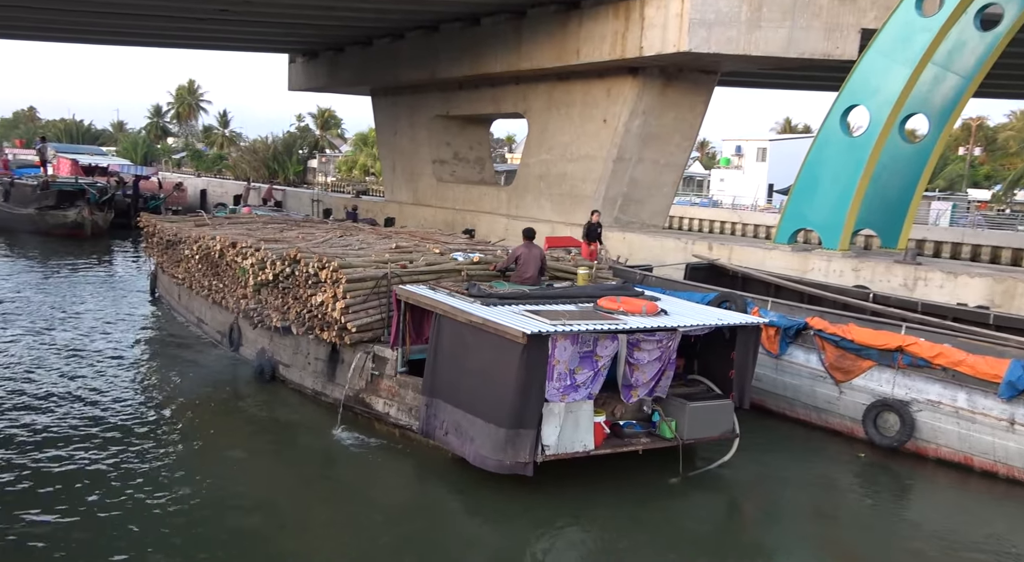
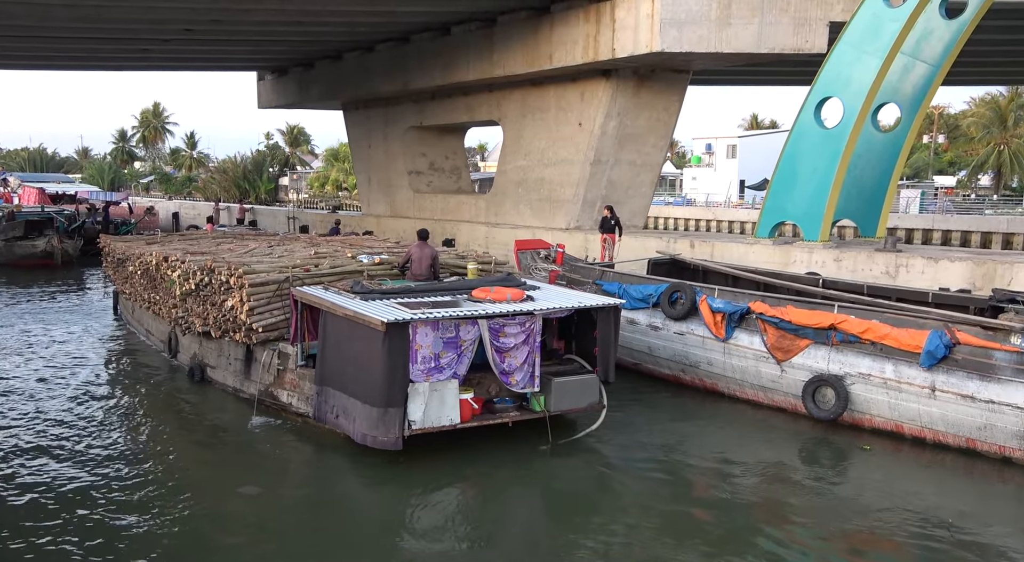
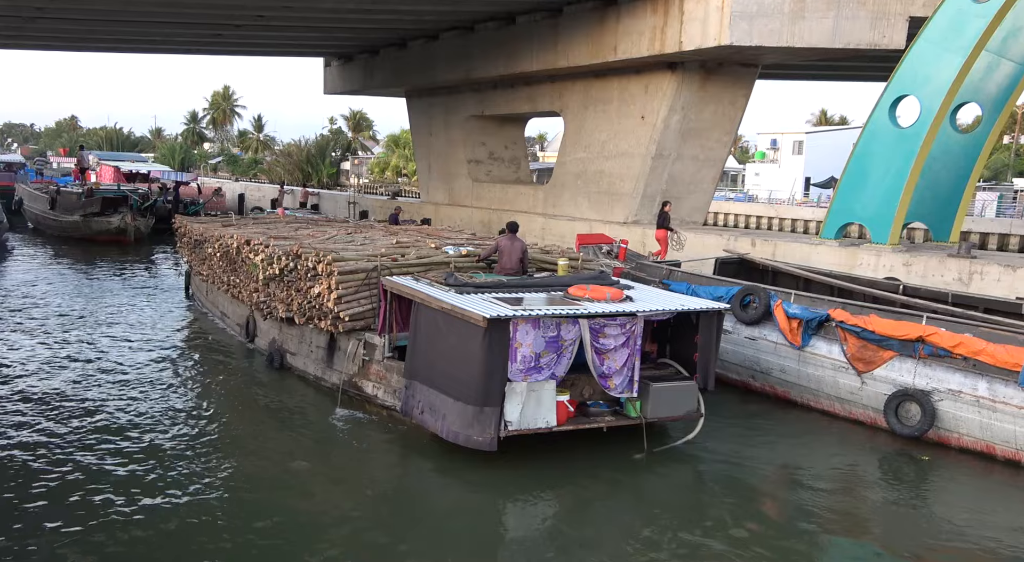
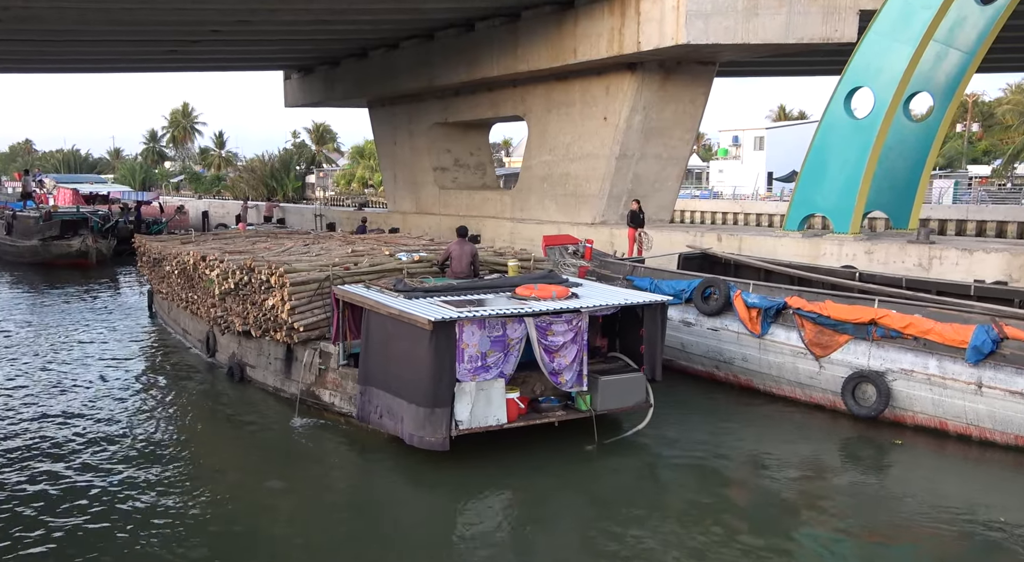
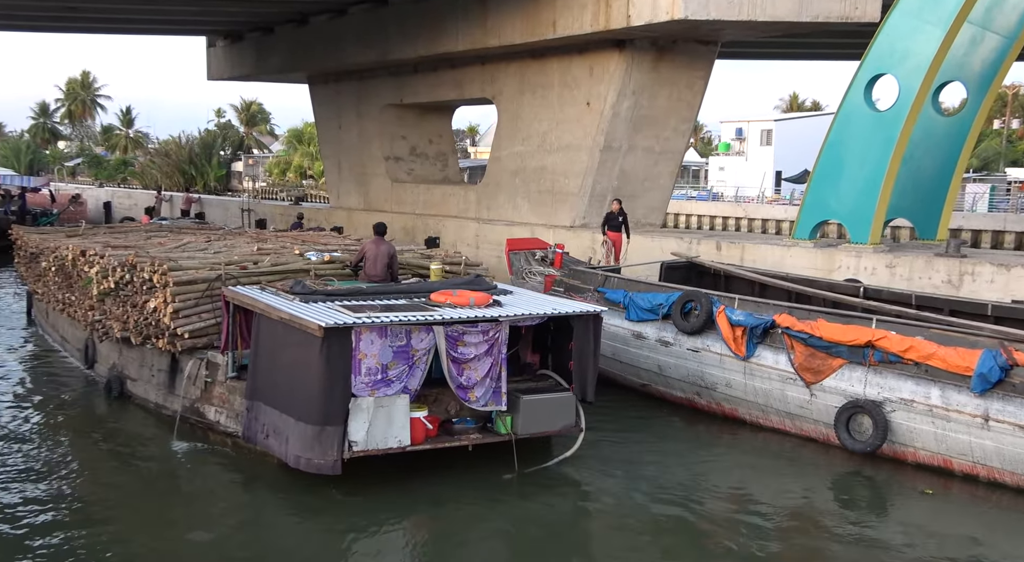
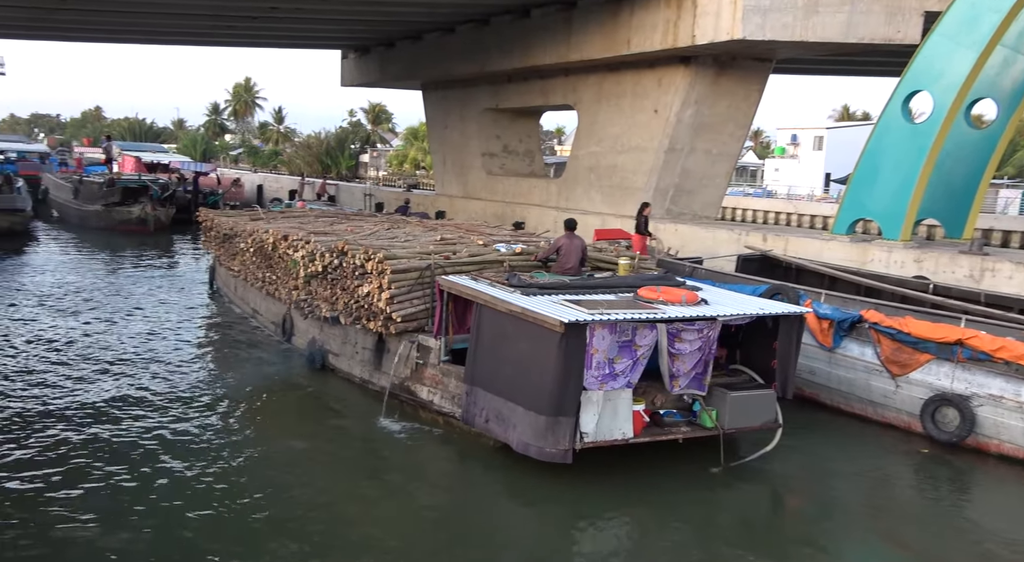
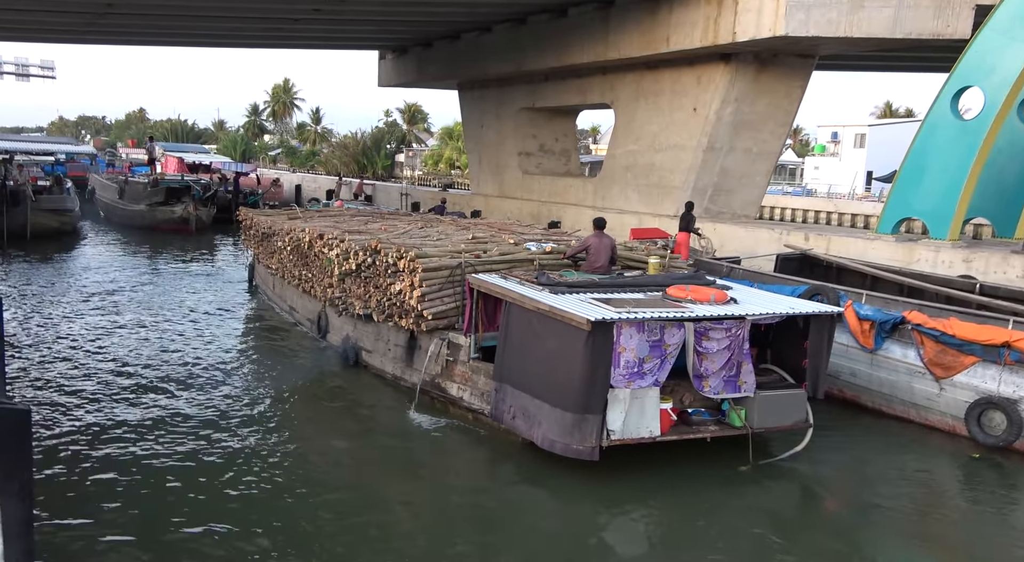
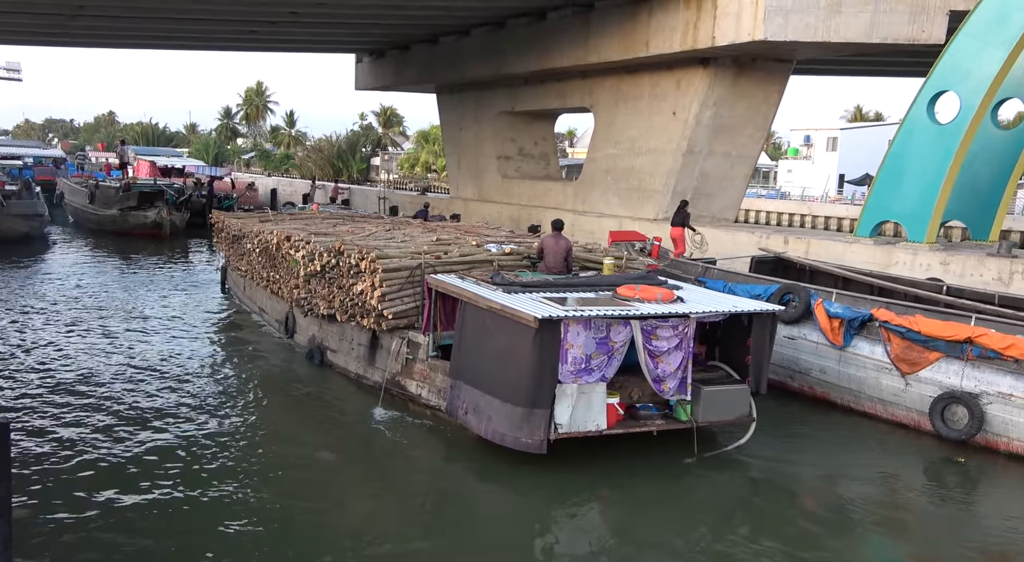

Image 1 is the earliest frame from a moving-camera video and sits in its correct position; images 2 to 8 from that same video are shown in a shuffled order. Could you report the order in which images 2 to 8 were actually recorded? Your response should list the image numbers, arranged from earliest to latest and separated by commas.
6, 7, 8, 3, 4, 2, 5
